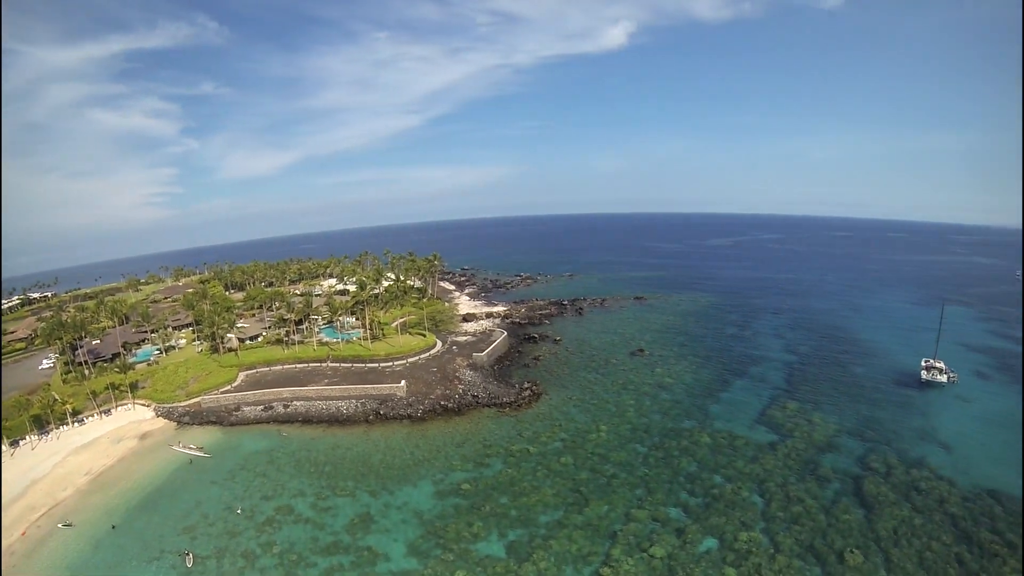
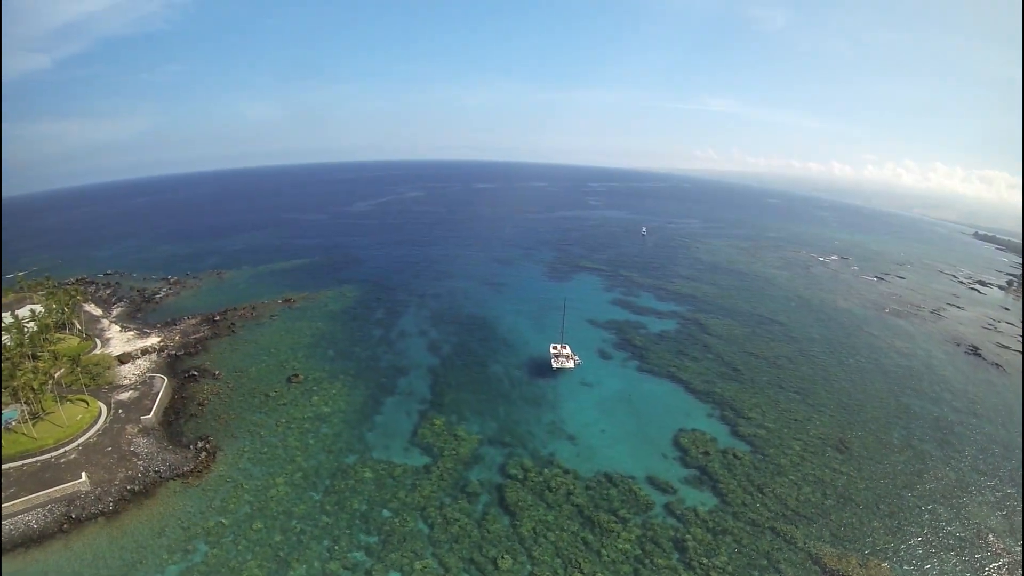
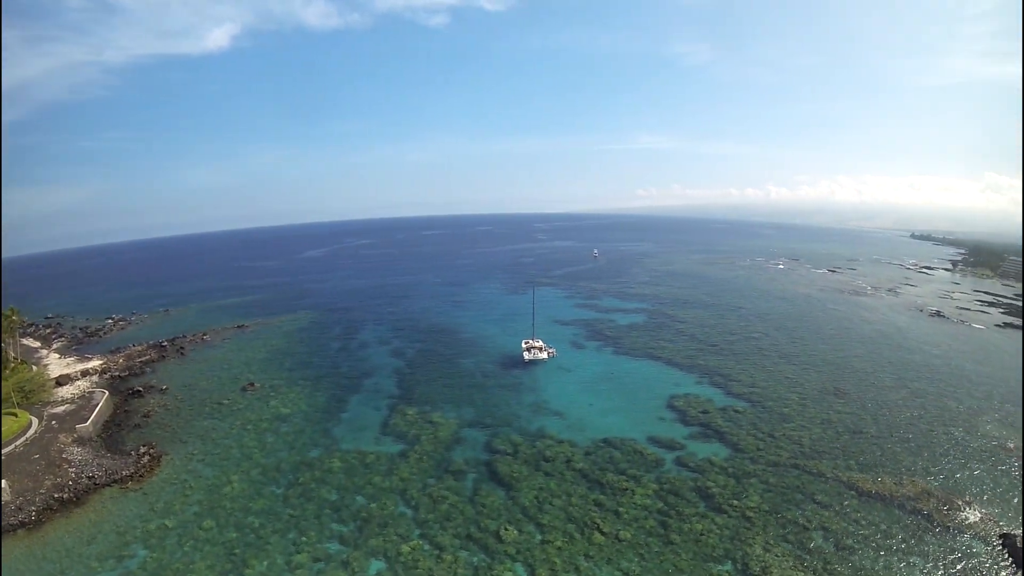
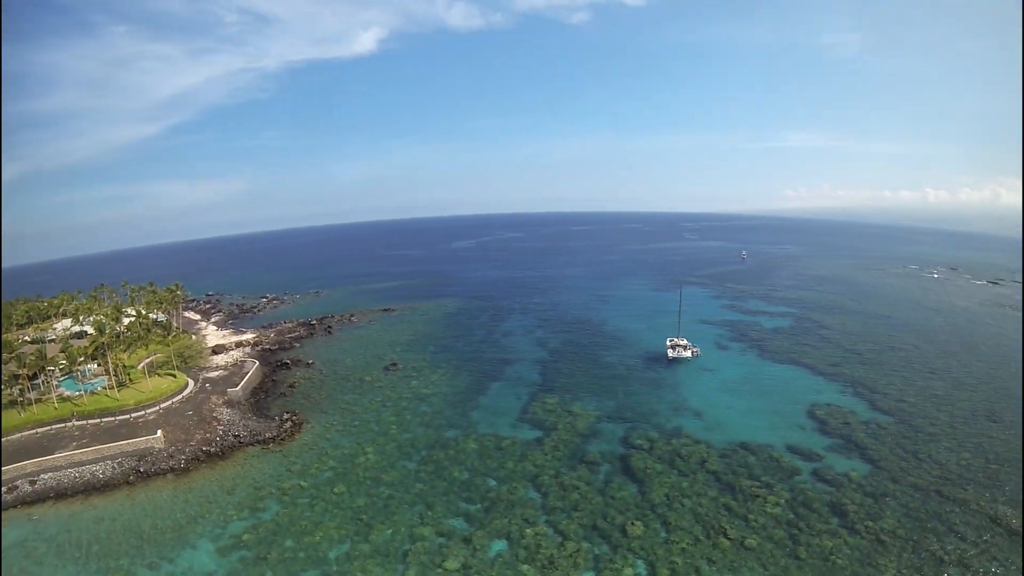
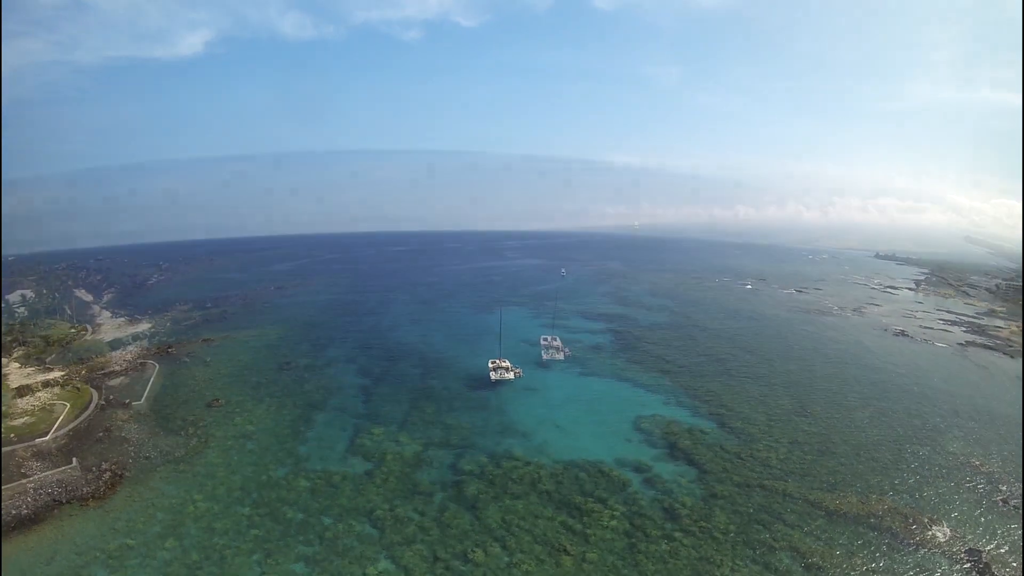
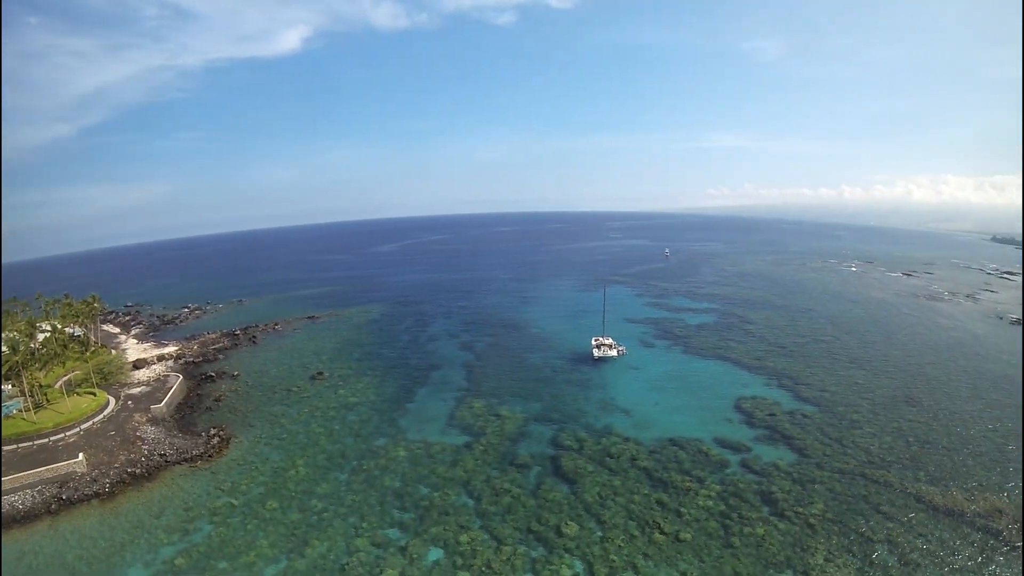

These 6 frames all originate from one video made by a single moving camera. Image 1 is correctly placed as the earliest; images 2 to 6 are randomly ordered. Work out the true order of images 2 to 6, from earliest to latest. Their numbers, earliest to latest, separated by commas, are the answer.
4, 6, 3, 5, 2
